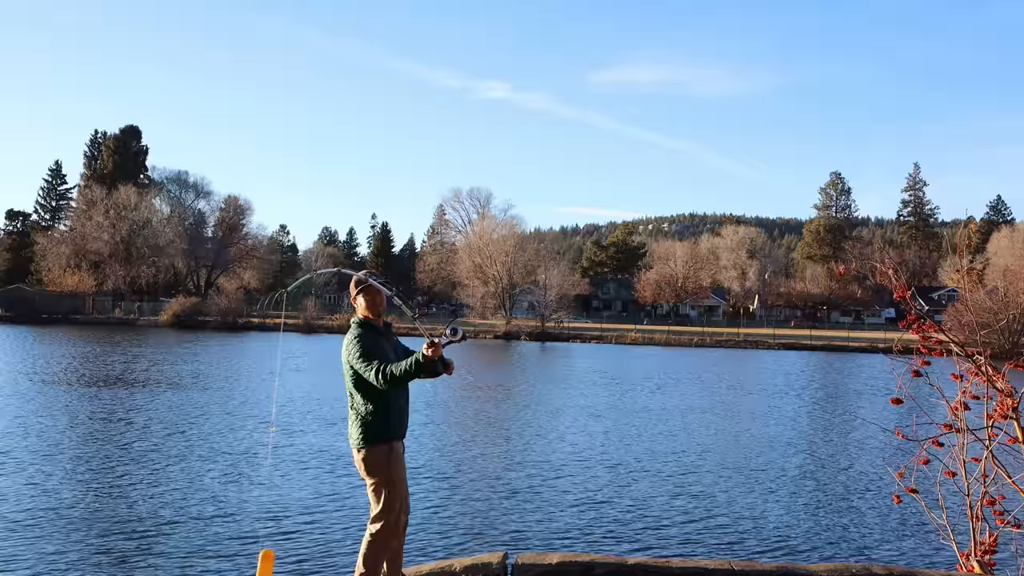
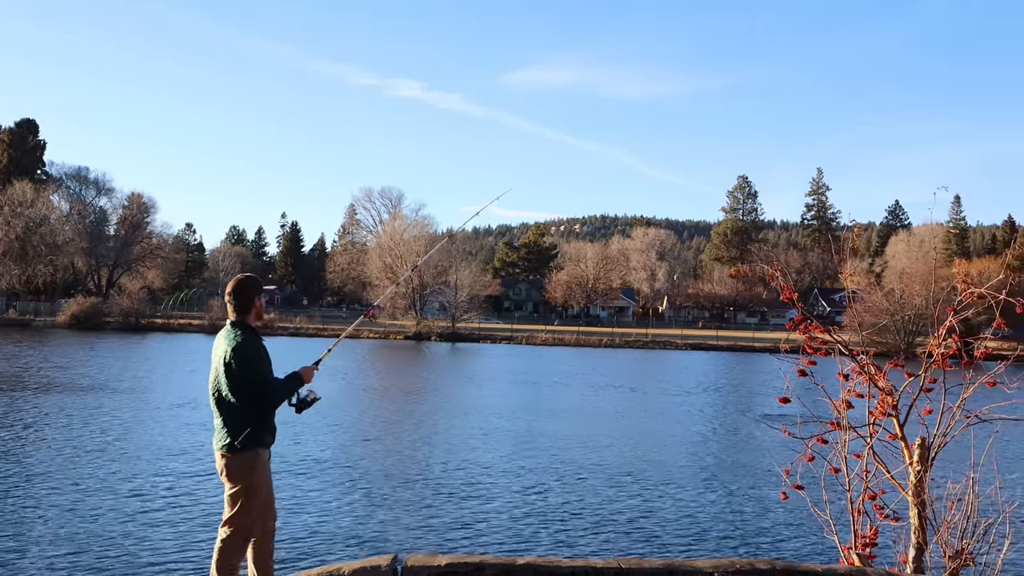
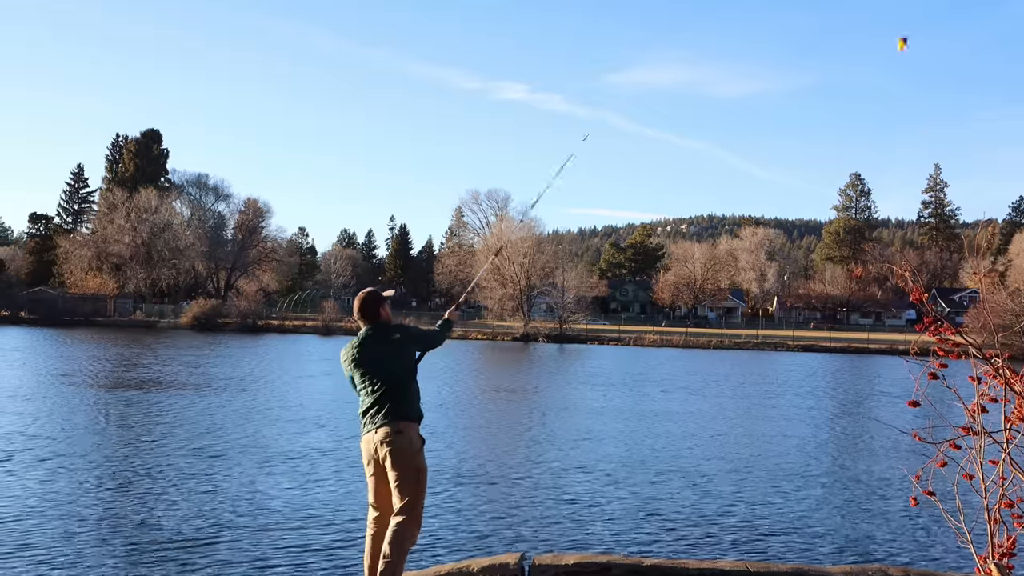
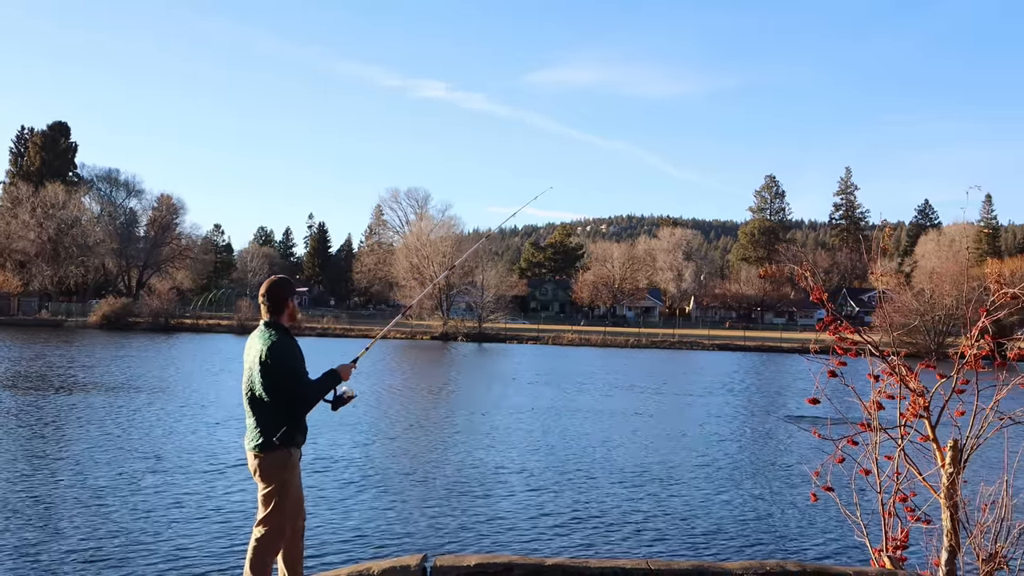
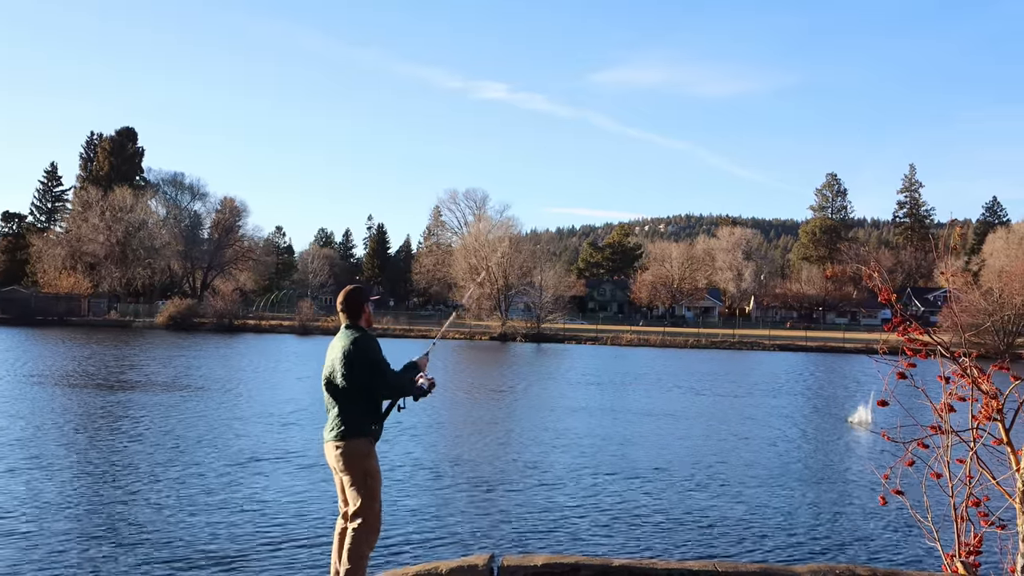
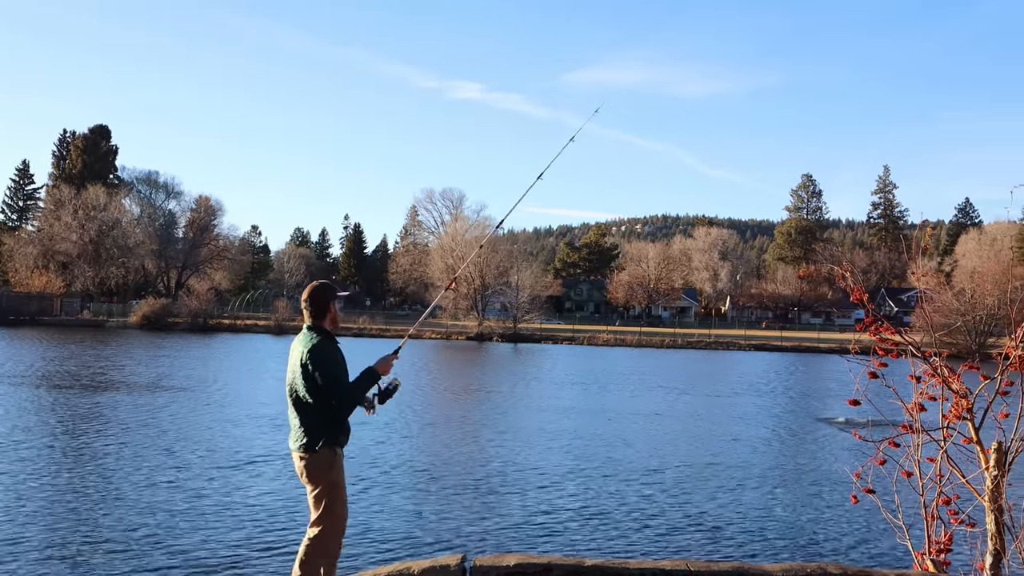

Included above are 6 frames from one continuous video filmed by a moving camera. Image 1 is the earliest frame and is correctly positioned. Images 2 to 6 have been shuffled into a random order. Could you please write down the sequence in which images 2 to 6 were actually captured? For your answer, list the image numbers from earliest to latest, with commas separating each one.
3, 5, 6, 4, 2
